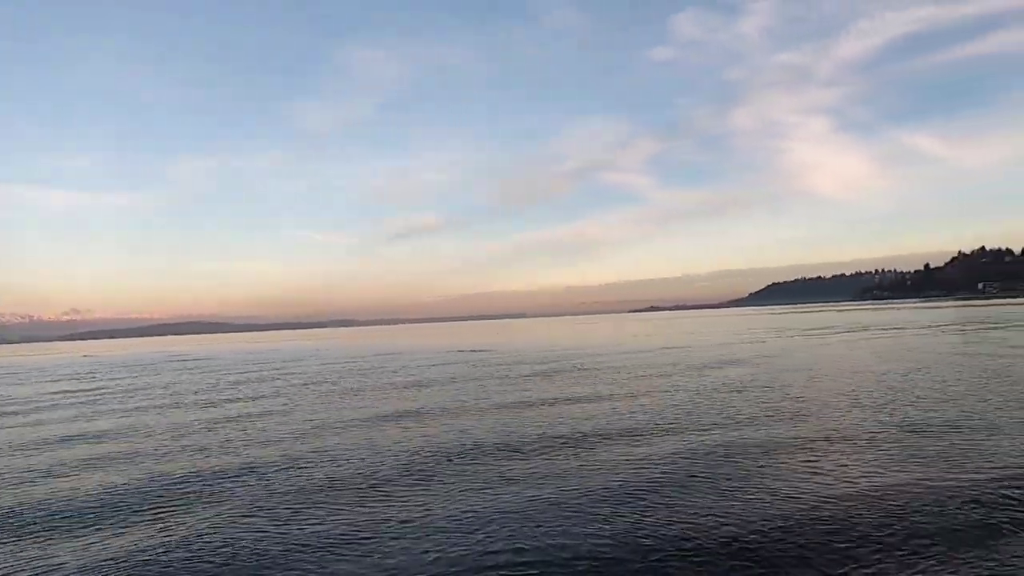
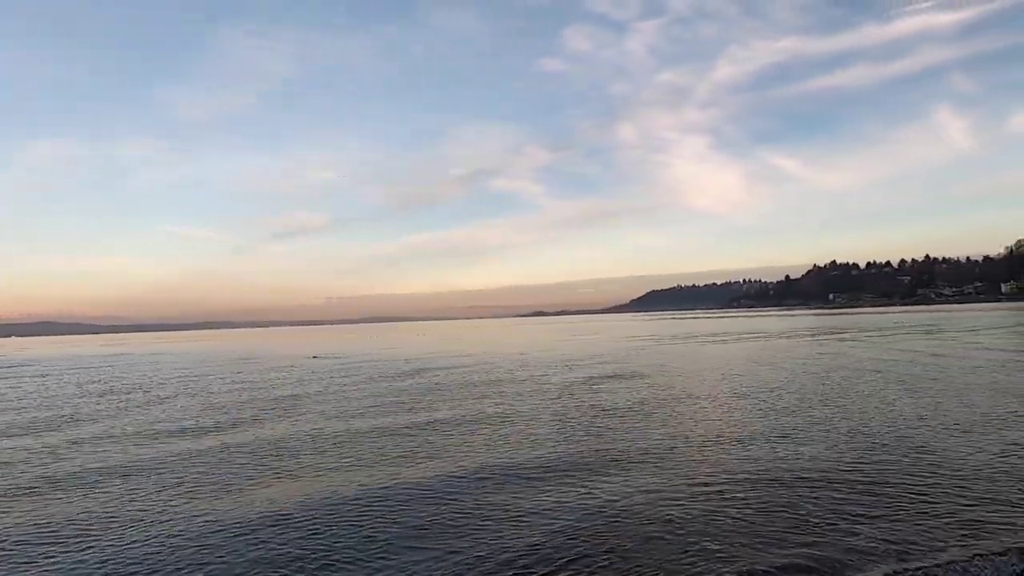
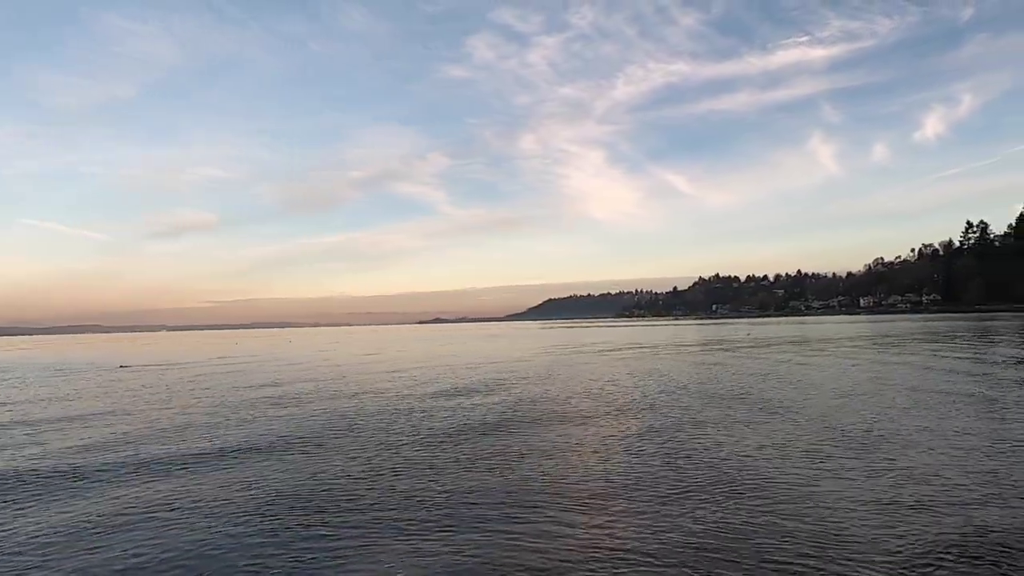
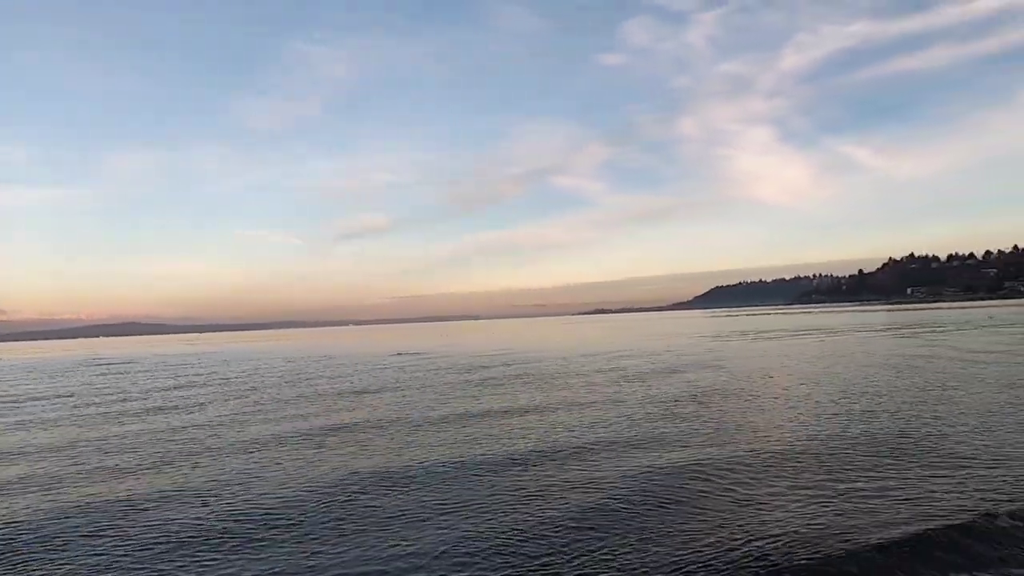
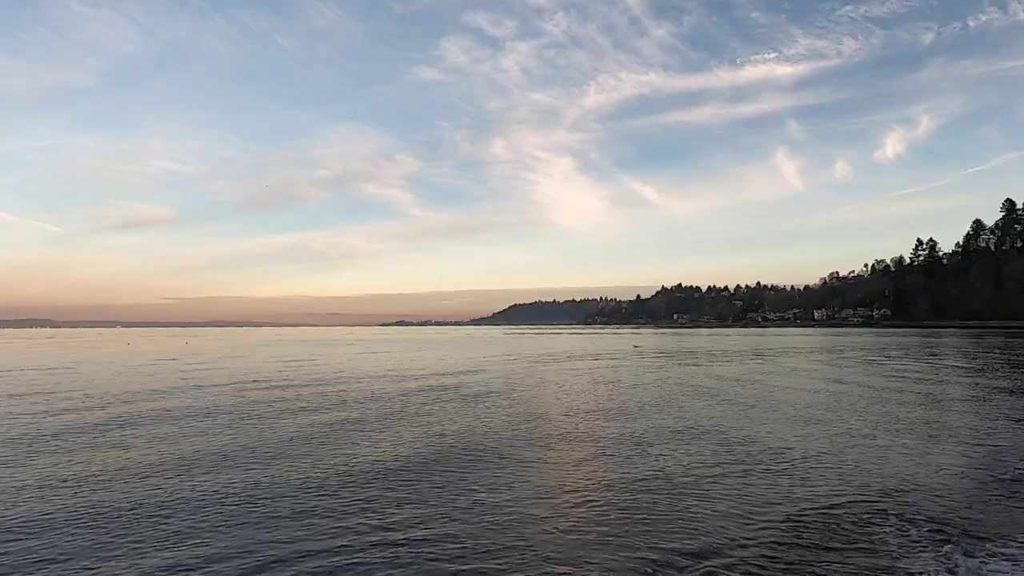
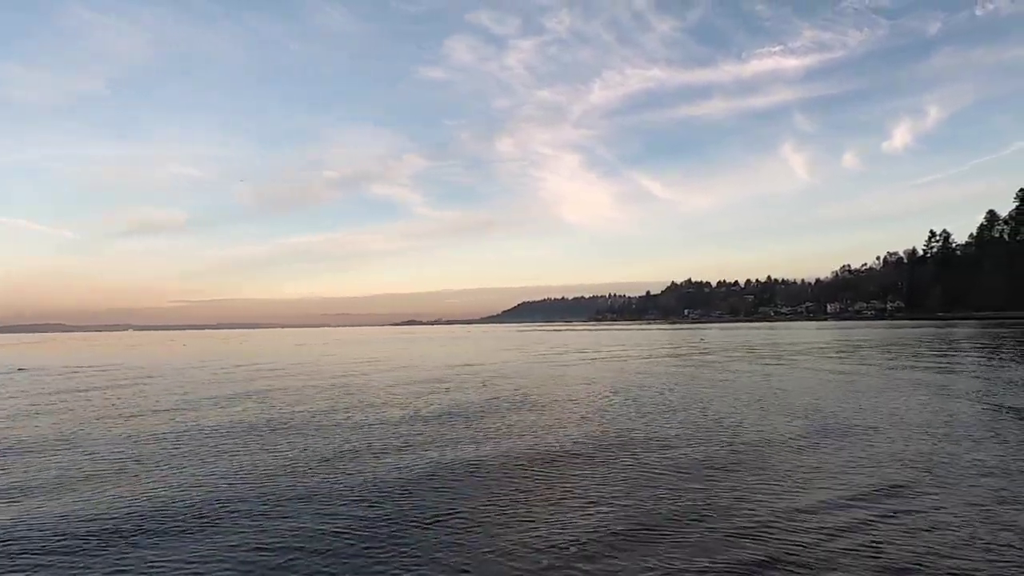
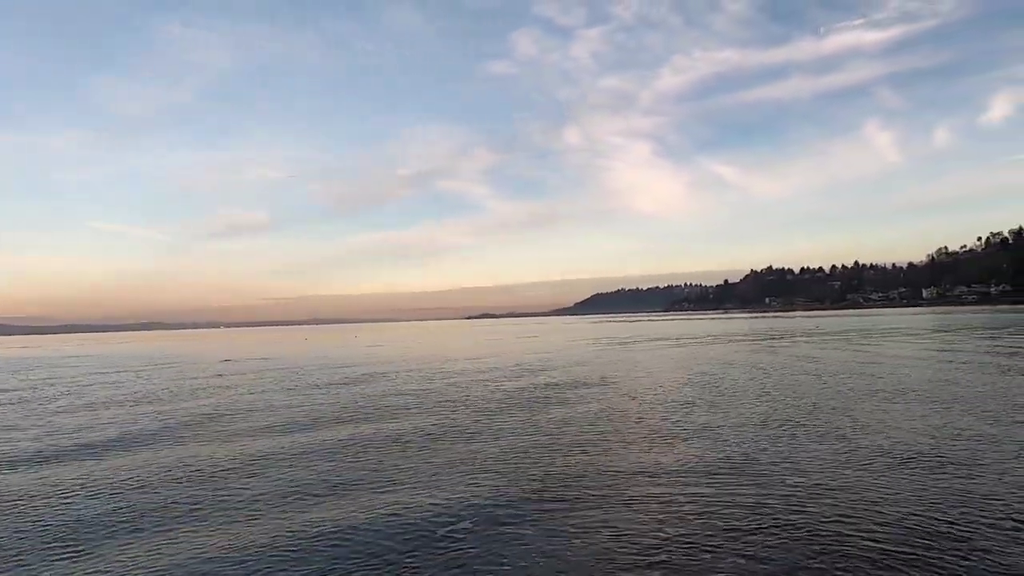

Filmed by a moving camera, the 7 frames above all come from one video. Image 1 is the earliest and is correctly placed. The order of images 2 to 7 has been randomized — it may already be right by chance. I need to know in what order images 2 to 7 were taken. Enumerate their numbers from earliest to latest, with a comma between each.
4, 2, 7, 3, 6, 5
